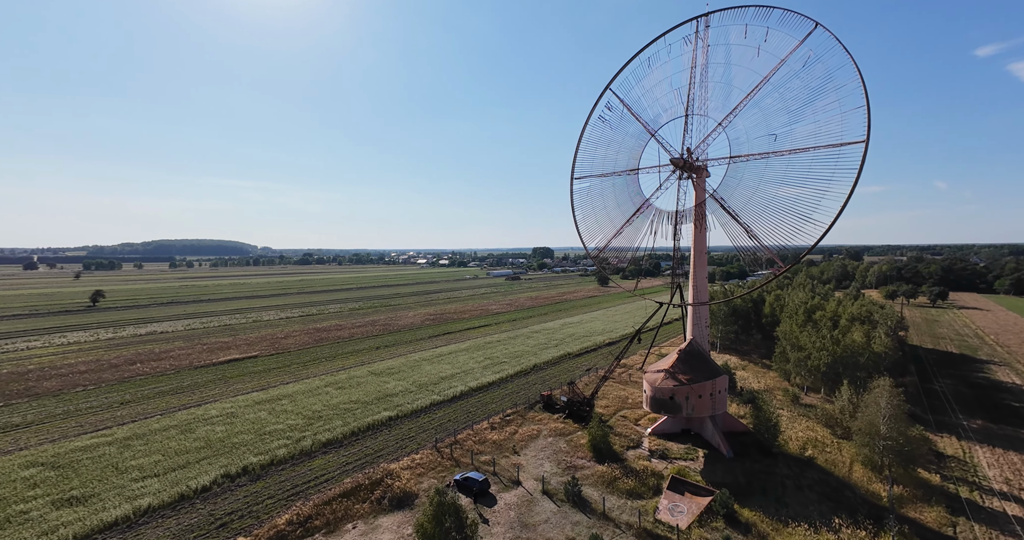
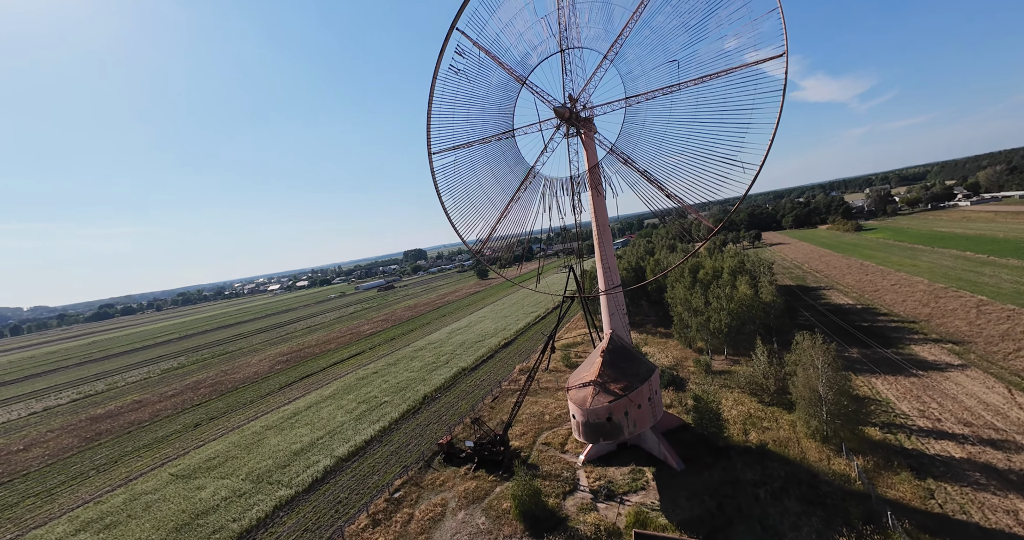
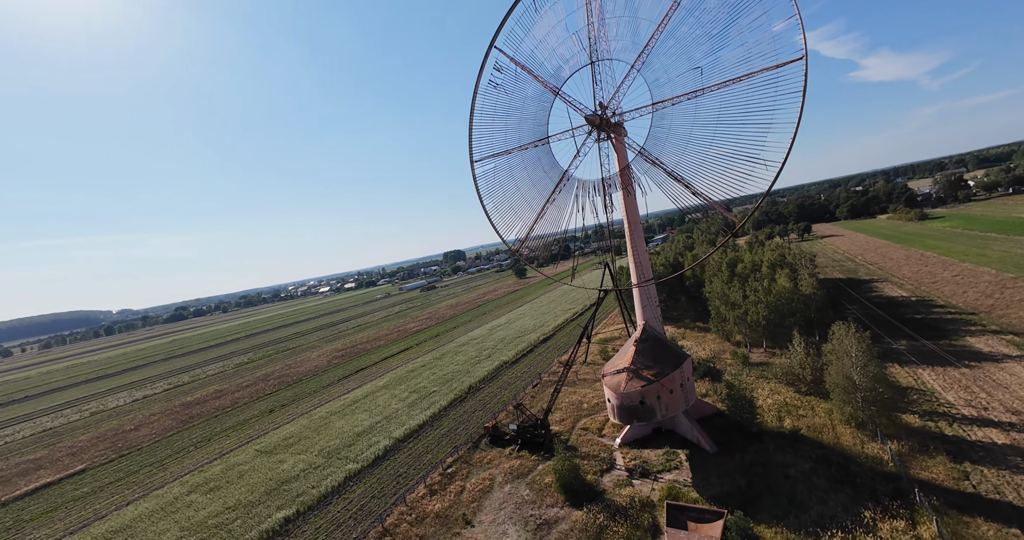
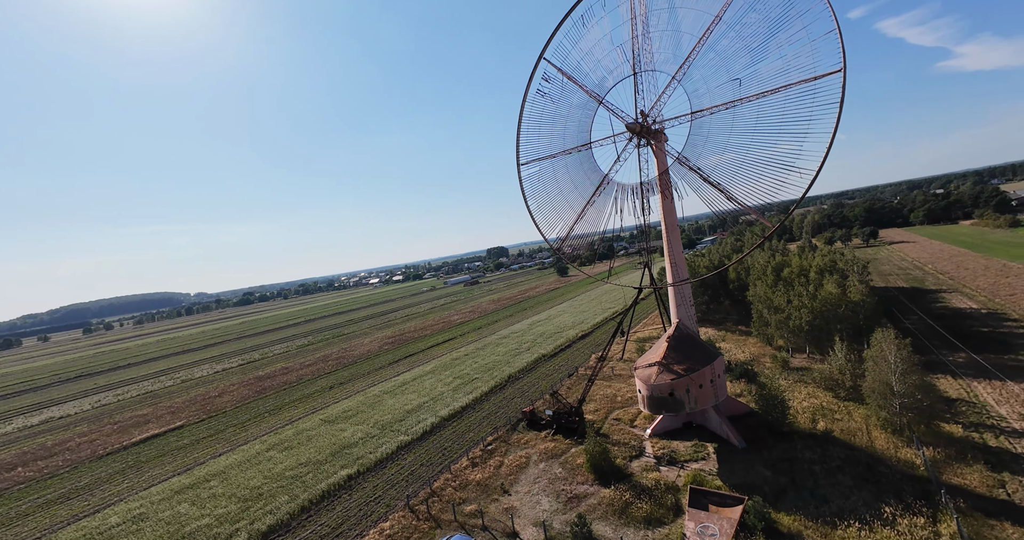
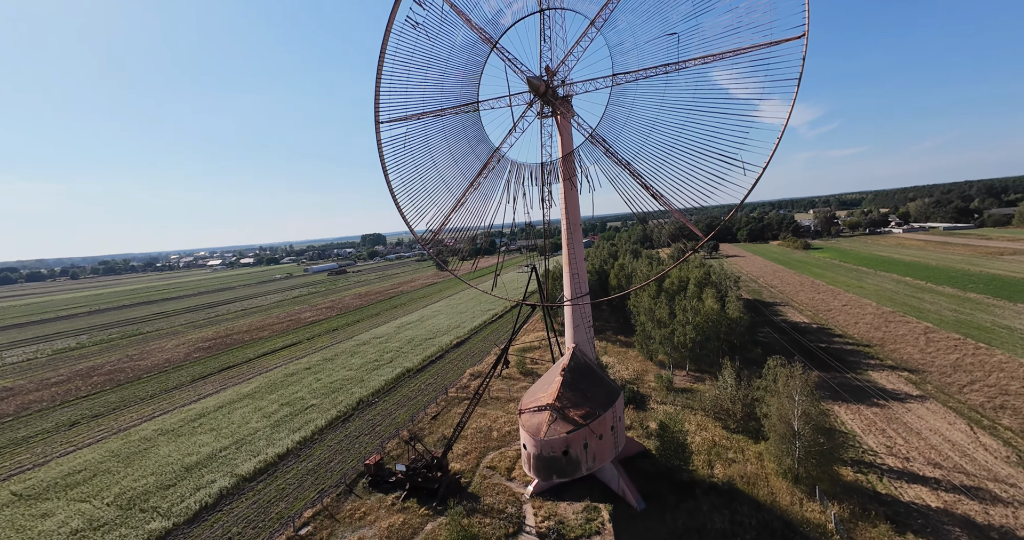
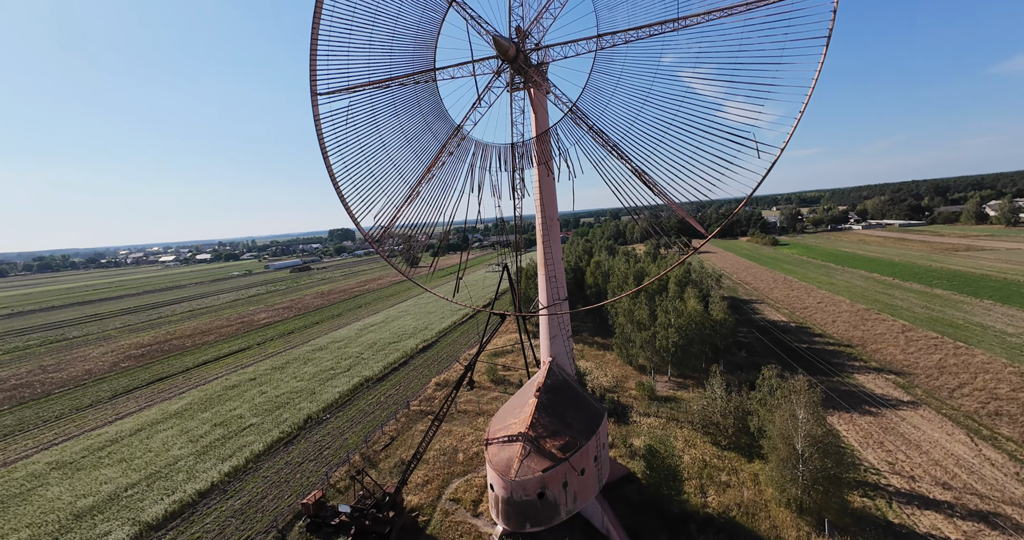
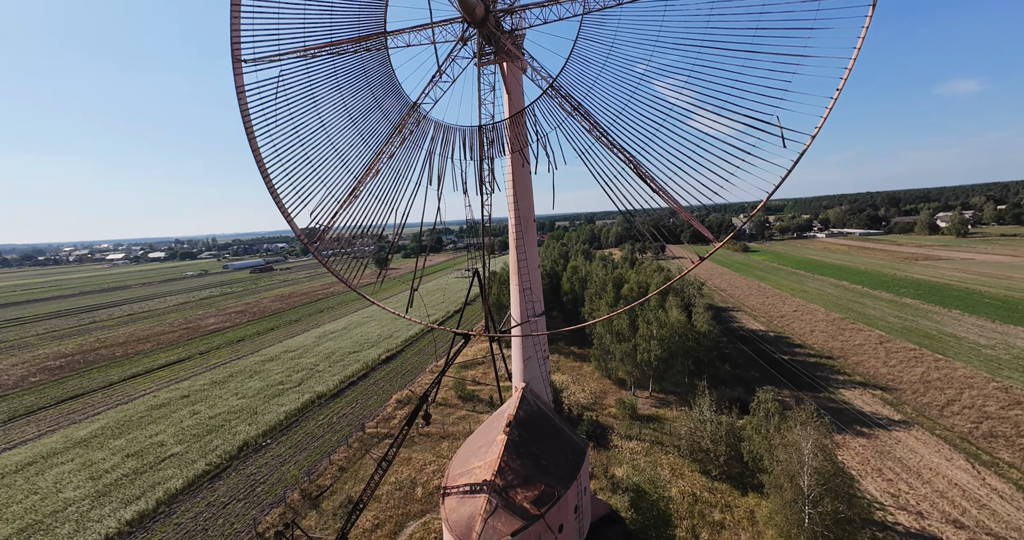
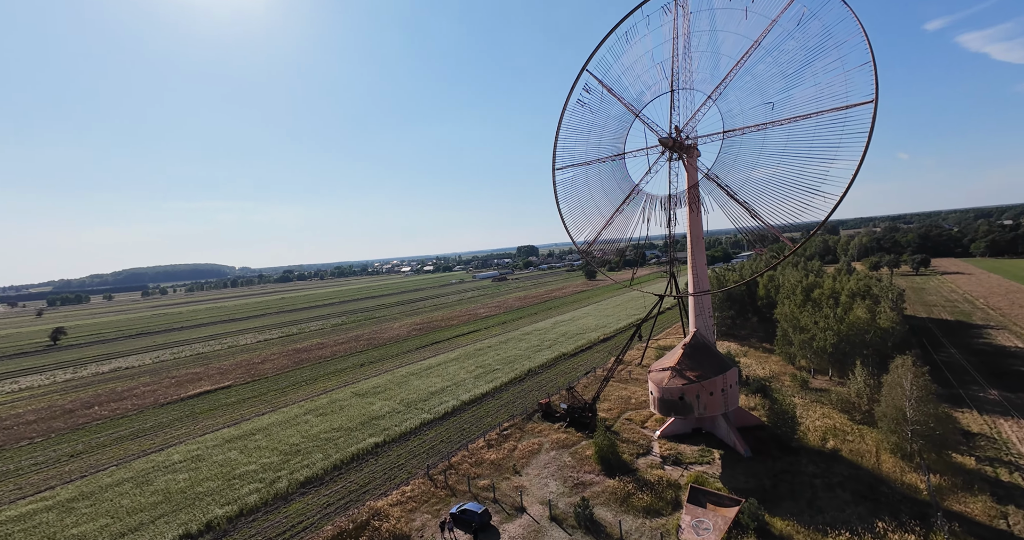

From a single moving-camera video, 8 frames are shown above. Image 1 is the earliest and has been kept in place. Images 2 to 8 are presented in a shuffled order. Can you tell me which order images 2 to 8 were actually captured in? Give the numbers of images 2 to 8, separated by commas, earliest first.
8, 4, 3, 2, 5, 6, 7
